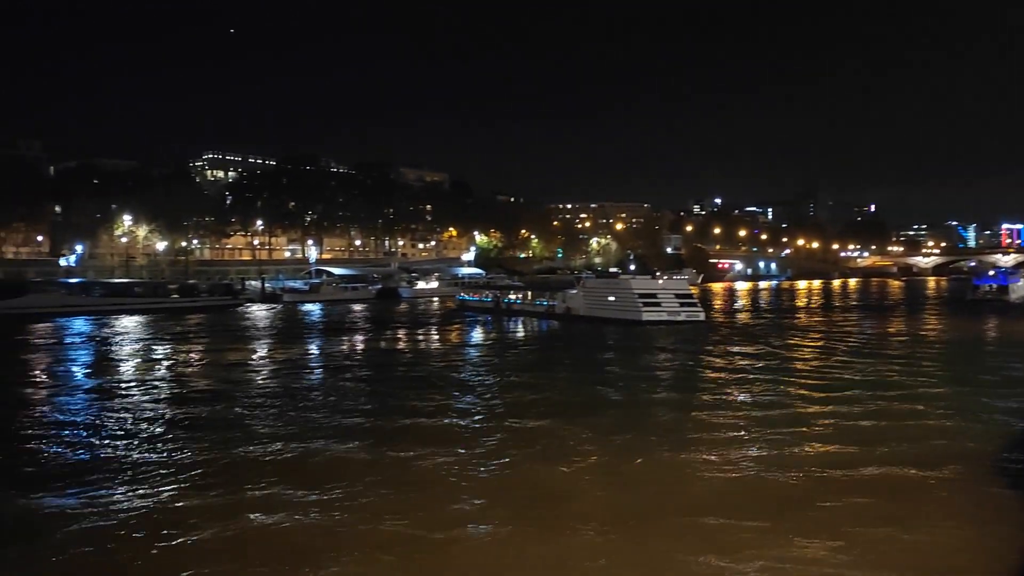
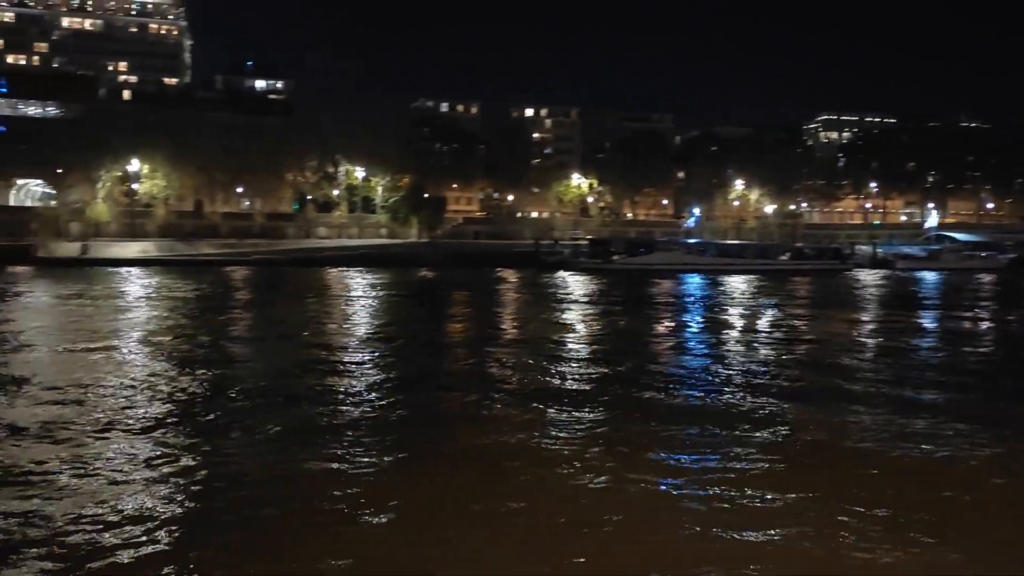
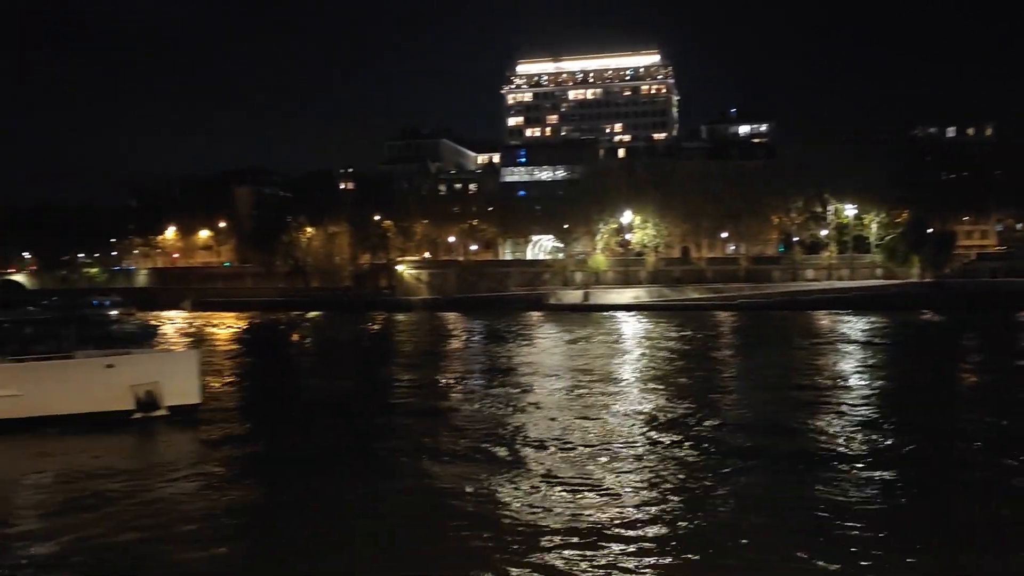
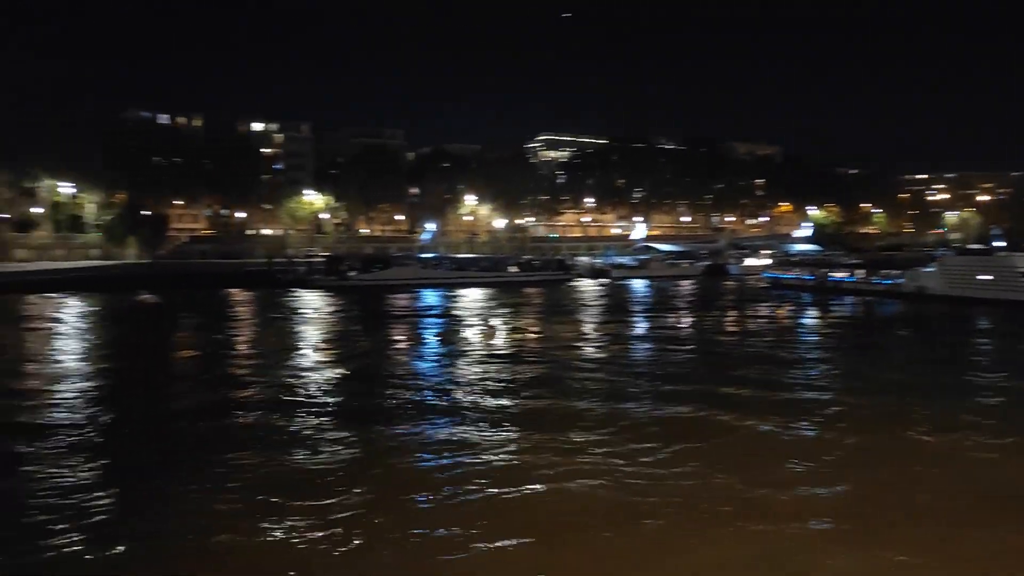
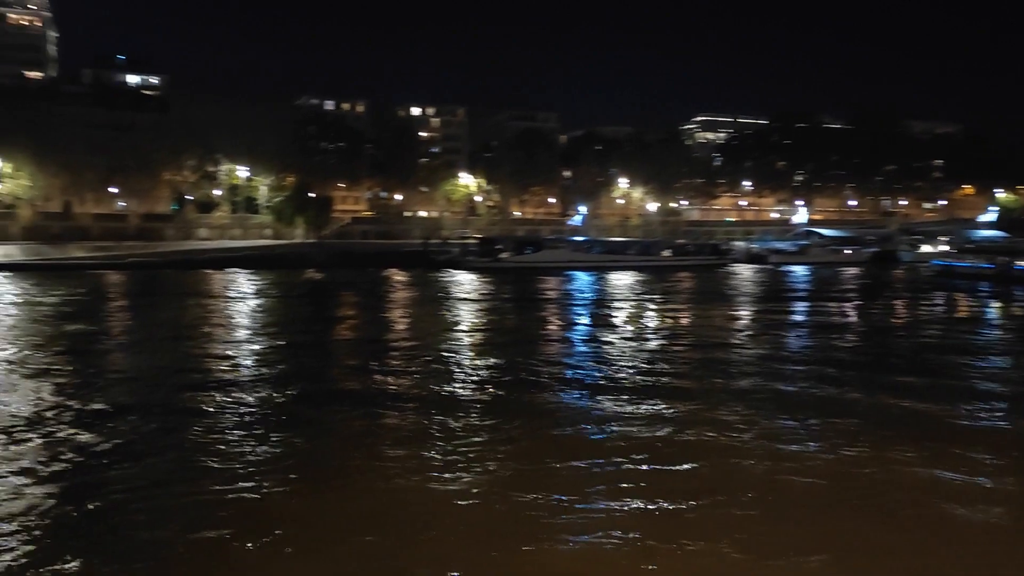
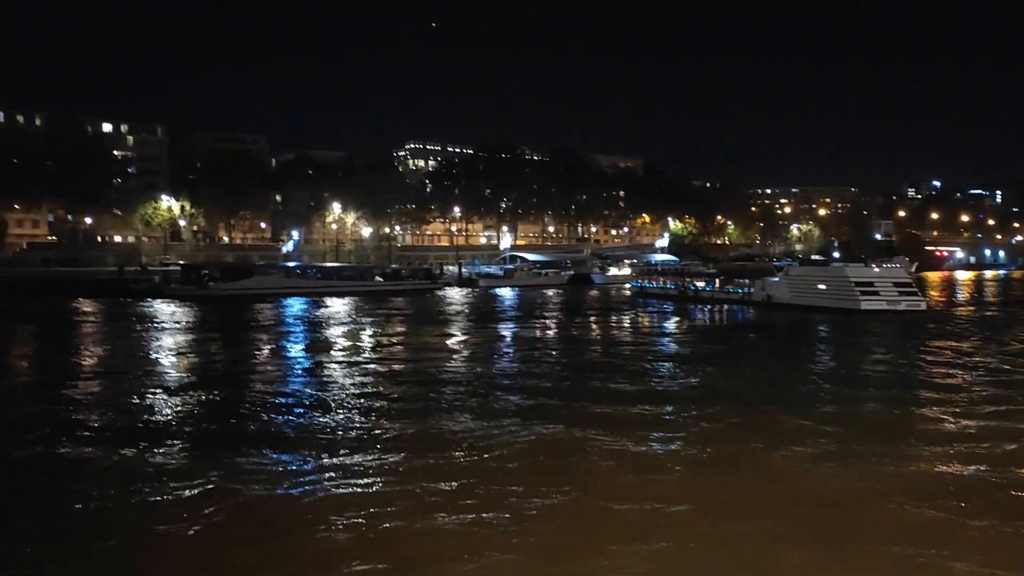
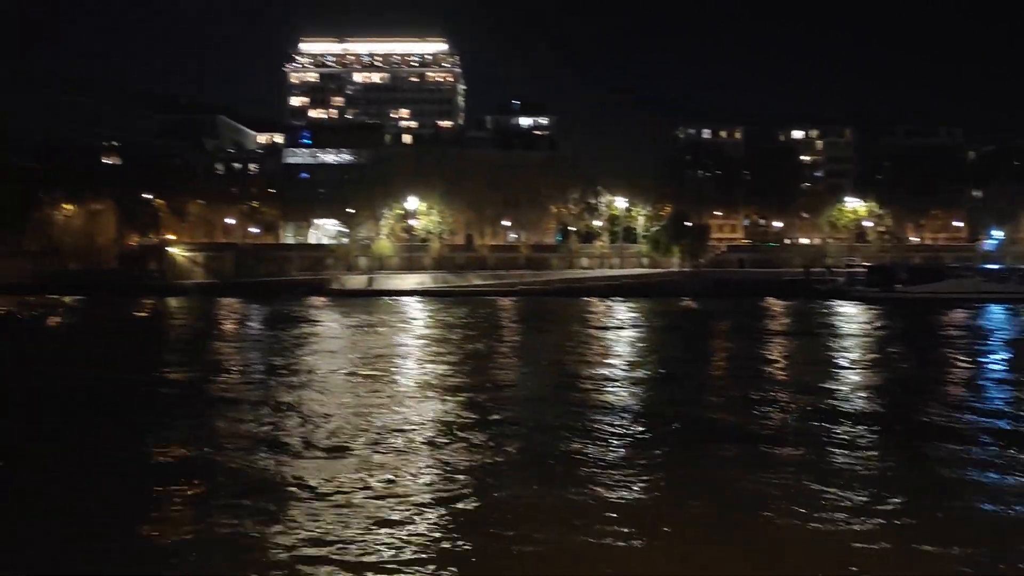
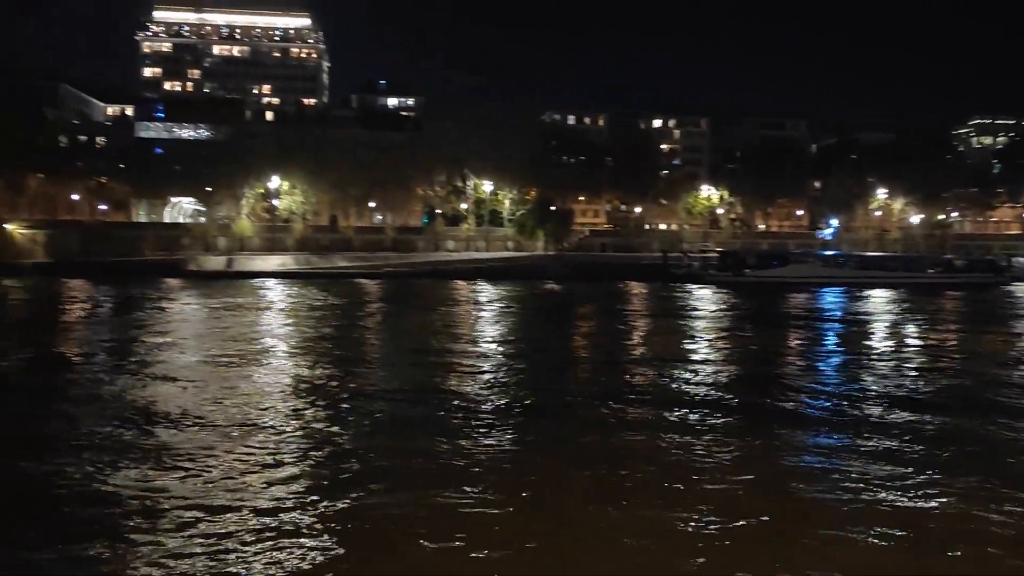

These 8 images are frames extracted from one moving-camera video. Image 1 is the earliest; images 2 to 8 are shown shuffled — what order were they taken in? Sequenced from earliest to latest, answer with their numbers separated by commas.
6, 4, 5, 2, 8, 7, 3
